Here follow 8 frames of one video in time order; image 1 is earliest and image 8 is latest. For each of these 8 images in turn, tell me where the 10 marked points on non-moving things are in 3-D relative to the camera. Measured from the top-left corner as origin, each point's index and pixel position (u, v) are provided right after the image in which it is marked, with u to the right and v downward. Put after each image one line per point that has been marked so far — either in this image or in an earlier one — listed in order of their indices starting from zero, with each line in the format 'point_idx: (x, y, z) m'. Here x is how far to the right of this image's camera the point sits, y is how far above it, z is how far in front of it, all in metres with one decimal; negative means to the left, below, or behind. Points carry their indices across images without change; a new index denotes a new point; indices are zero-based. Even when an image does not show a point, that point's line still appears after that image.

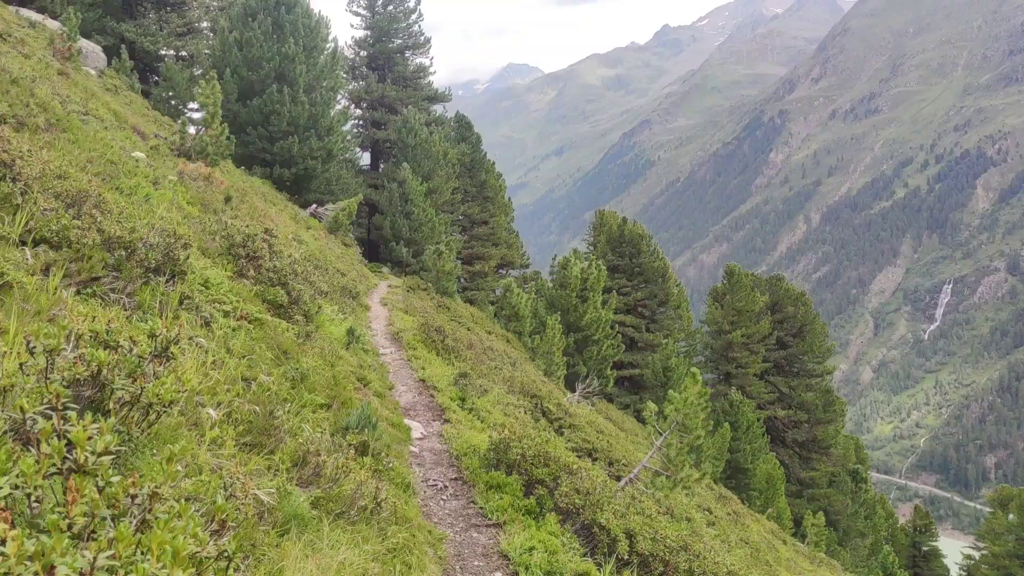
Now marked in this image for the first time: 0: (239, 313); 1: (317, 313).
0: (-3.0, -0.3, +10.1) m
1: (-3.2, -0.4, +15.2) m
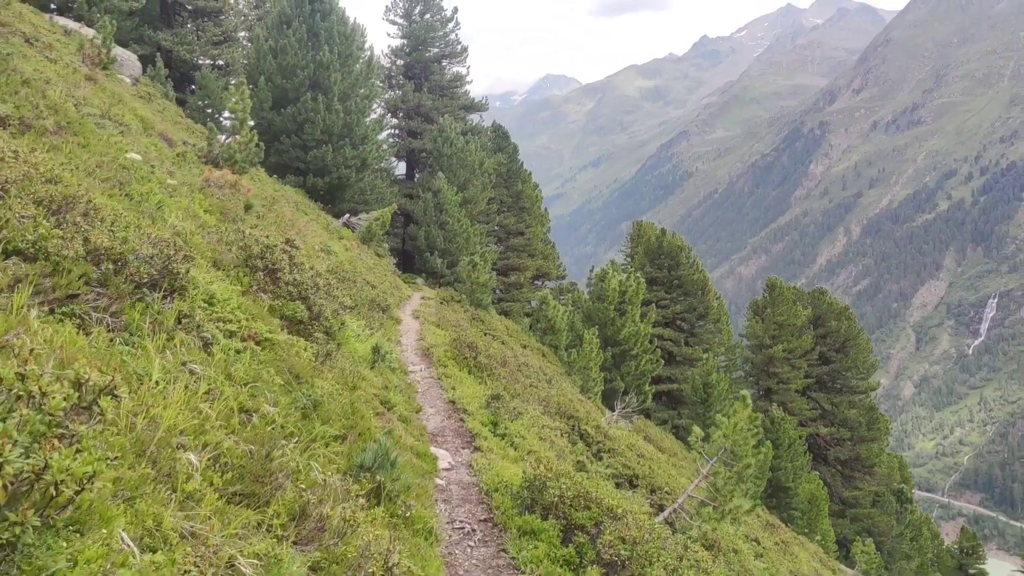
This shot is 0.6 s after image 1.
0: (-2.6, -0.4, +9.1) m
1: (-2.7, -0.7, +14.2) m
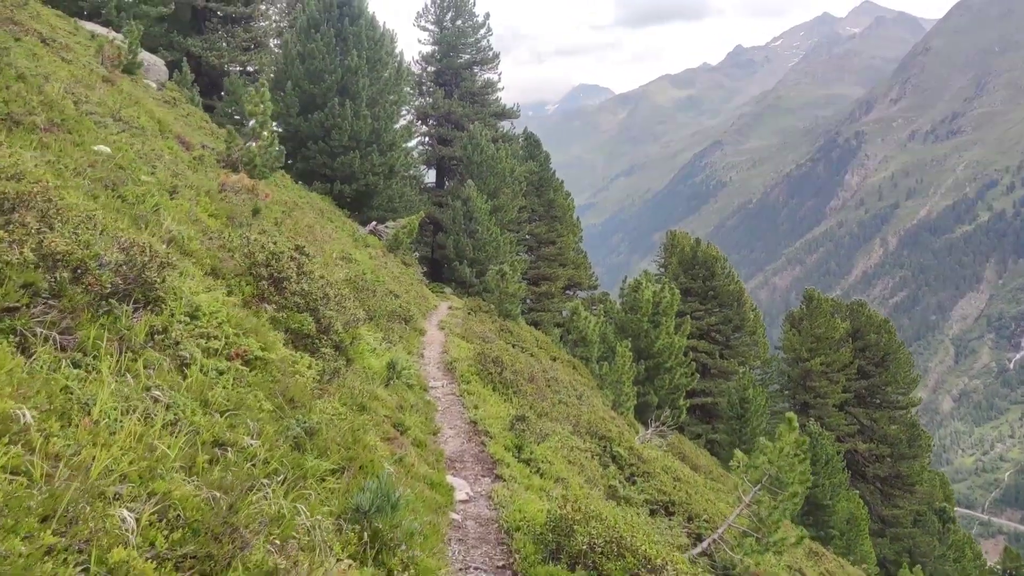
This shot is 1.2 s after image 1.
0: (-2.4, -0.5, +8.0) m
1: (-2.3, -0.8, +13.1) m
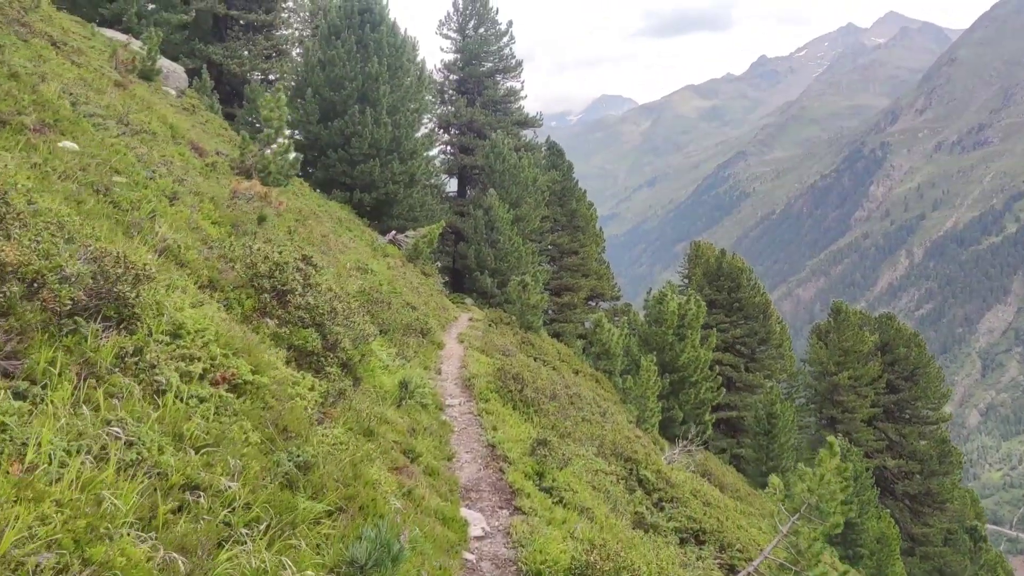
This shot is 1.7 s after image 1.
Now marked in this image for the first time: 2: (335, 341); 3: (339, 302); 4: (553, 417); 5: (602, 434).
0: (-2.3, -0.7, +7.2) m
1: (-2.0, -1.0, +12.2) m
2: (-2.2, -0.7, +11.4) m
3: (-2.4, -0.2, +12.8) m
4: (+0.8, -2.4, +17.4) m
5: (+1.9, -3.1, +19.1) m
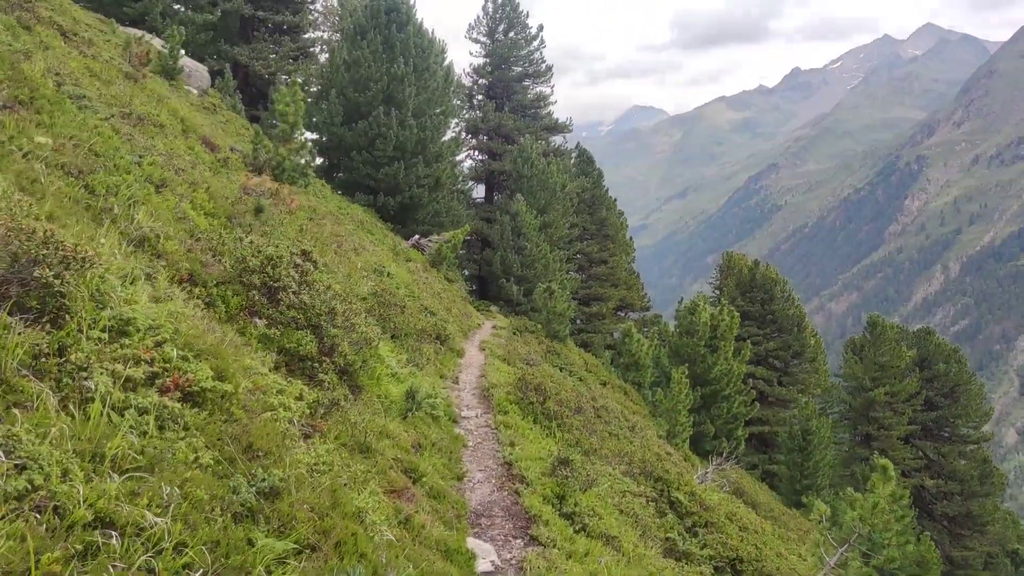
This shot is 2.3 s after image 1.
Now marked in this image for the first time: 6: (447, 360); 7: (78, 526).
0: (-2.2, -0.6, +6.0) m
1: (-1.8, -1.0, +11.0) m
2: (-2.0, -0.6, +10.2) m
3: (-2.2, -0.2, +11.6) m
4: (+1.2, -2.5, +16.1) m
5: (+2.3, -3.2, +17.8) m
6: (-1.3, -1.5, +18.8) m
7: (-1.9, -1.1, +4.1) m
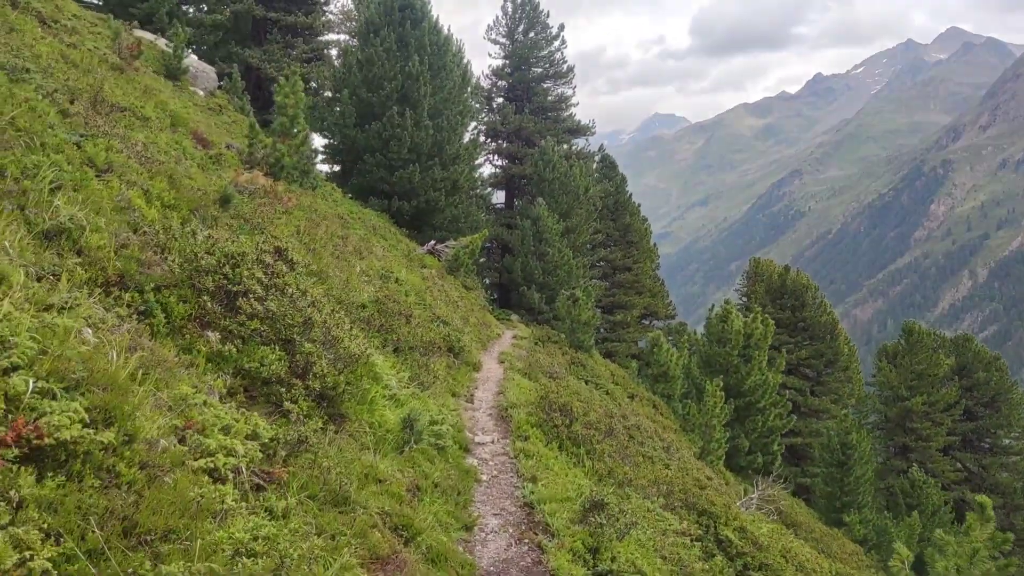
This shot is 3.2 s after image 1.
0: (-2.1, -0.6, +3.9) m
1: (-1.6, -1.0, +9.0) m
2: (-1.8, -0.7, +8.2) m
3: (-2.0, -0.2, +9.6) m
4: (+1.5, -2.6, +13.9) m
5: (+2.7, -3.3, +15.6) m
6: (-0.9, -1.6, +16.7) m
7: (-1.9, -1.0, +2.0) m
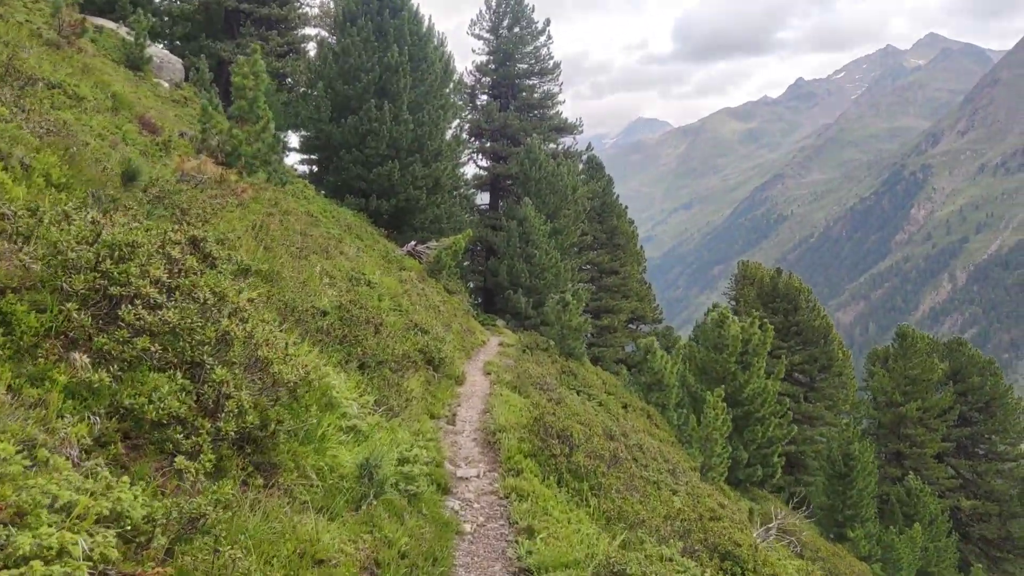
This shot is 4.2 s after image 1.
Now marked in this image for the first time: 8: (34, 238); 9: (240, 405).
0: (-2.1, -0.6, +1.7) m
1: (-1.6, -1.1, +6.7) m
2: (-1.9, -0.7, +5.9) m
3: (-2.0, -0.3, +7.3) m
4: (+1.4, -2.6, +11.7) m
5: (+2.5, -3.3, +13.4) m
6: (-1.1, -1.6, +14.4) m
7: (-1.8, -1.0, -0.2) m
8: (-3.1, +0.3, +6.0) m
9: (-1.8, -0.8, +5.9) m
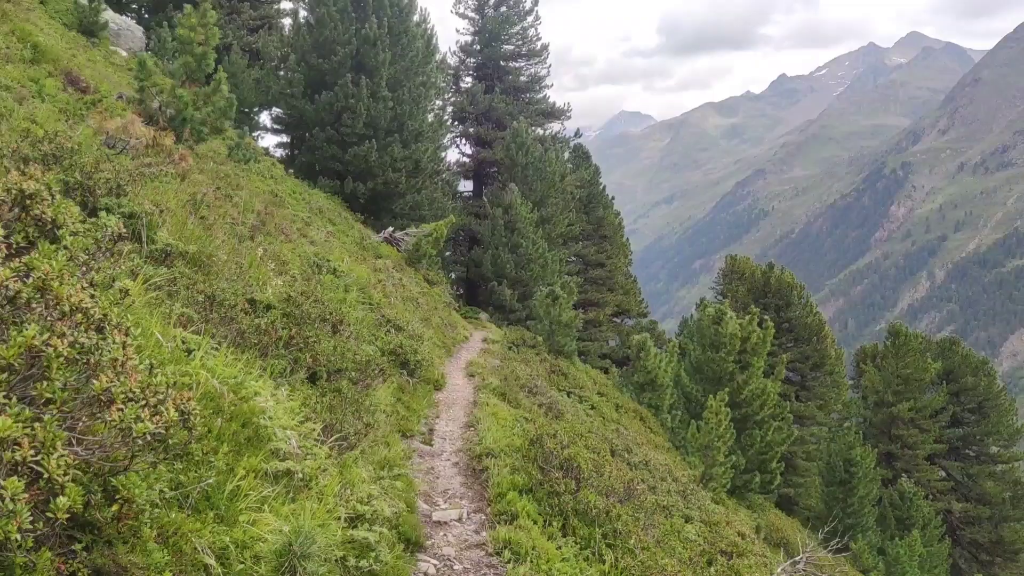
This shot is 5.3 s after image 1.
0: (-2.0, -0.6, -0.9) m
1: (-1.6, -1.0, +4.2) m
2: (-1.8, -0.6, +3.4) m
3: (-2.0, -0.2, +4.8) m
4: (+1.3, -2.6, +9.3) m
5: (+2.4, -3.2, +11.0) m
6: (-1.3, -1.5, +11.9) m
7: (-1.7, -1.0, -2.7) m
8: (-3.0, +0.4, +3.4) m
9: (-1.8, -0.7, +3.4) m
